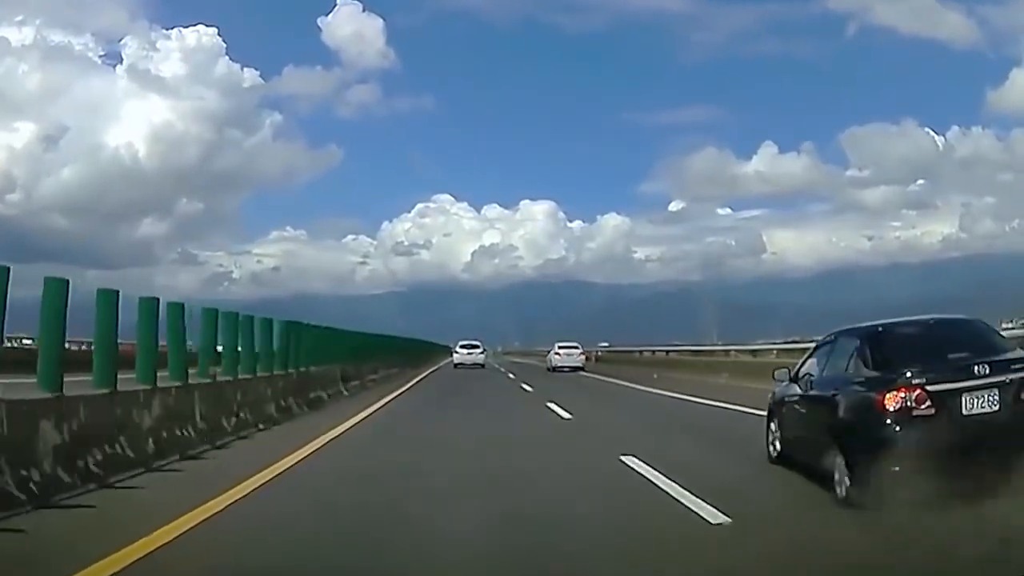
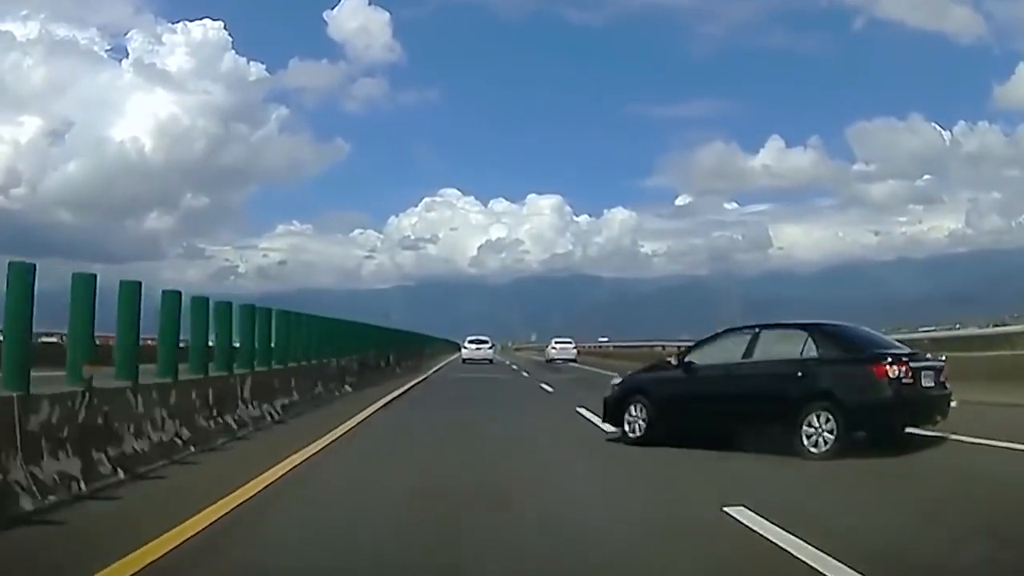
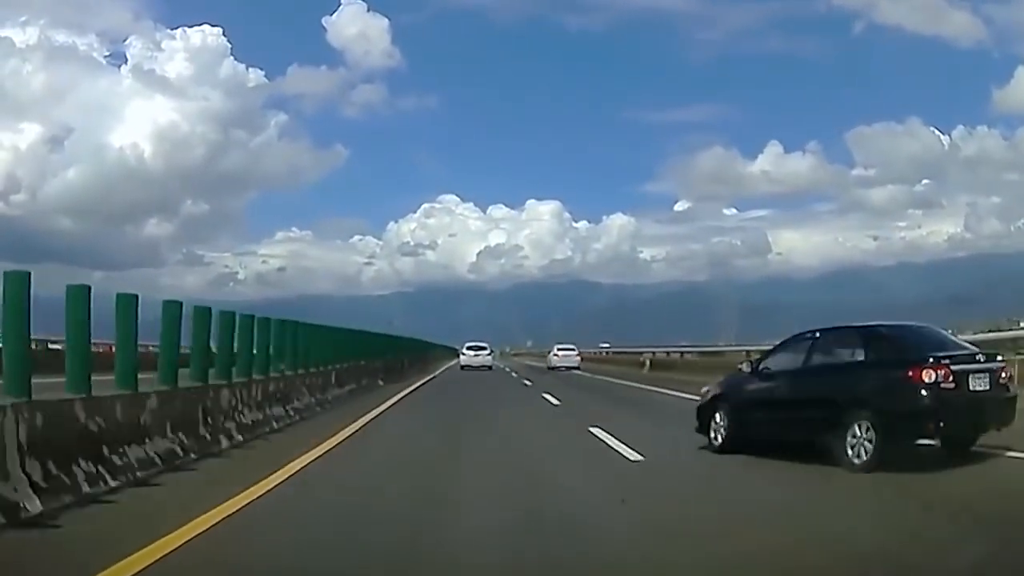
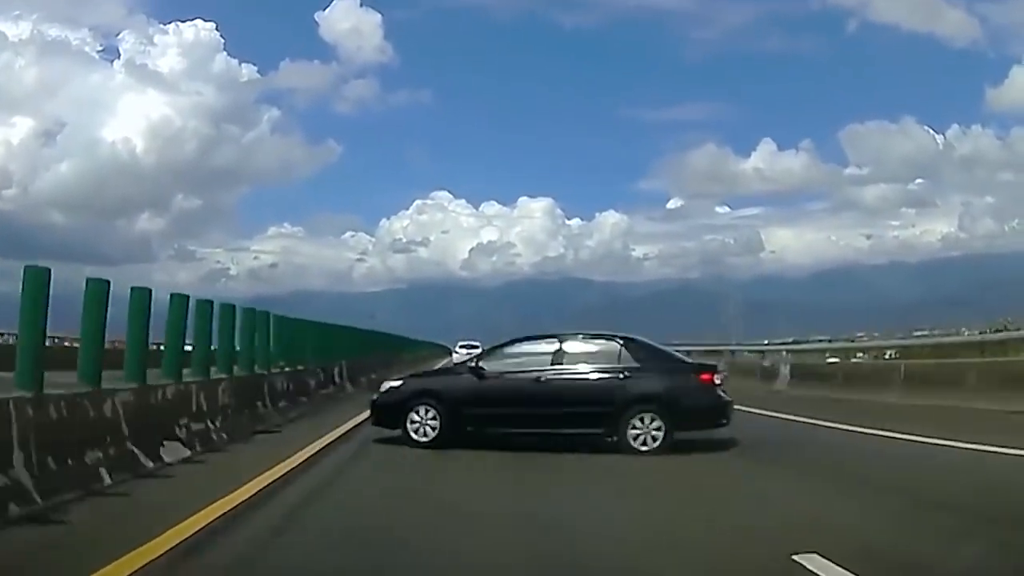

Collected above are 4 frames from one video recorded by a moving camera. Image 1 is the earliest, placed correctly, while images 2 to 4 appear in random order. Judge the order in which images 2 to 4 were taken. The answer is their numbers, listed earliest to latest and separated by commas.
3, 2, 4
